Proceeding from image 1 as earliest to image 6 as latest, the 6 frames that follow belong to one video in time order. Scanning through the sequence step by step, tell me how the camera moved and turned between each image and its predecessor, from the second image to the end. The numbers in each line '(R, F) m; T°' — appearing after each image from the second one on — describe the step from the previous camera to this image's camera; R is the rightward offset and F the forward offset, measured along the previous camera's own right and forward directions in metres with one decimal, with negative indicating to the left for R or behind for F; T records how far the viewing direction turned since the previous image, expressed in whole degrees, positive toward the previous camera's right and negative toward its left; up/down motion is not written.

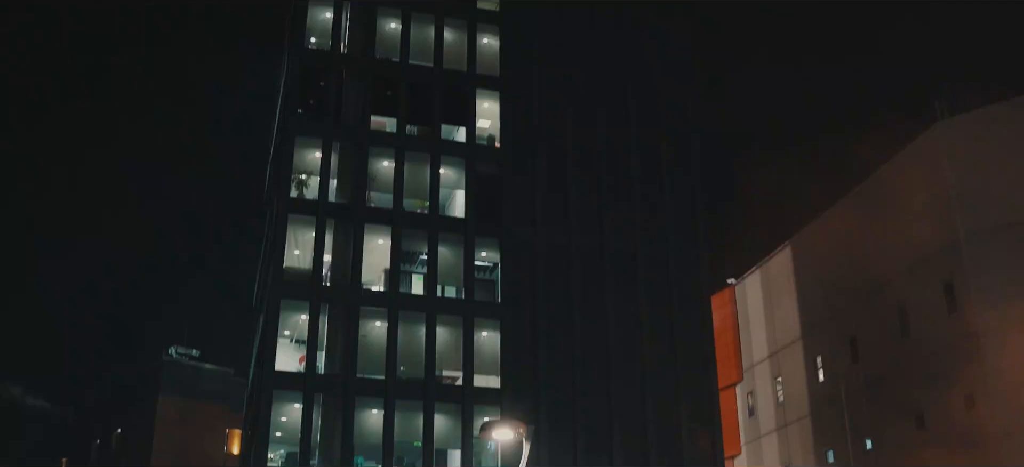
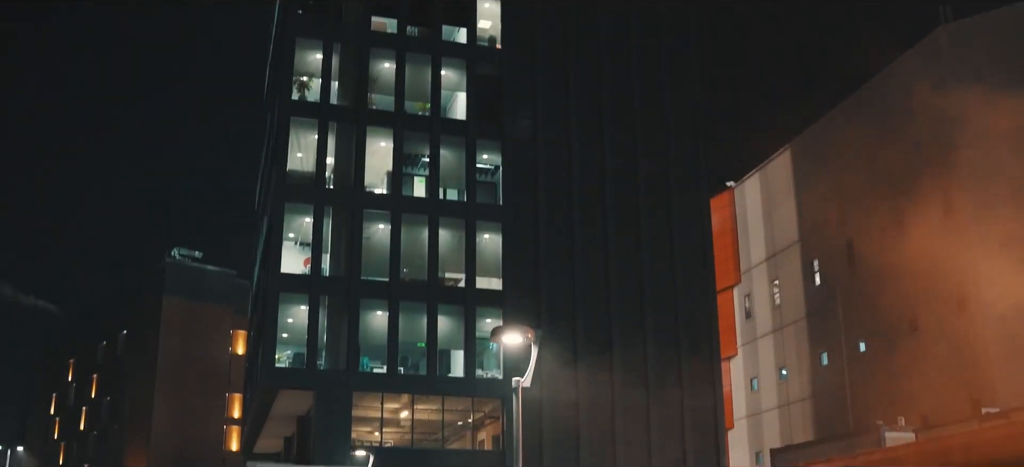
(-0.1, -0.2) m; 0°
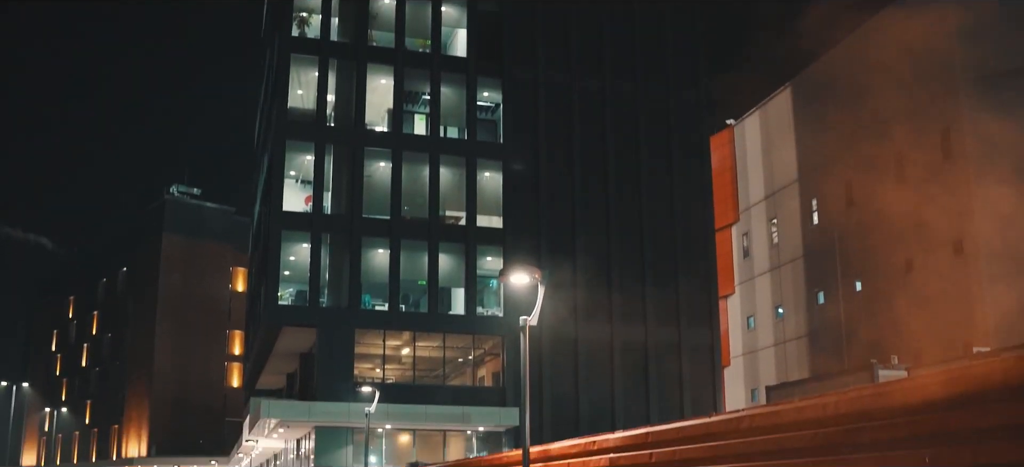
(-0.1, -0.1) m; 0°
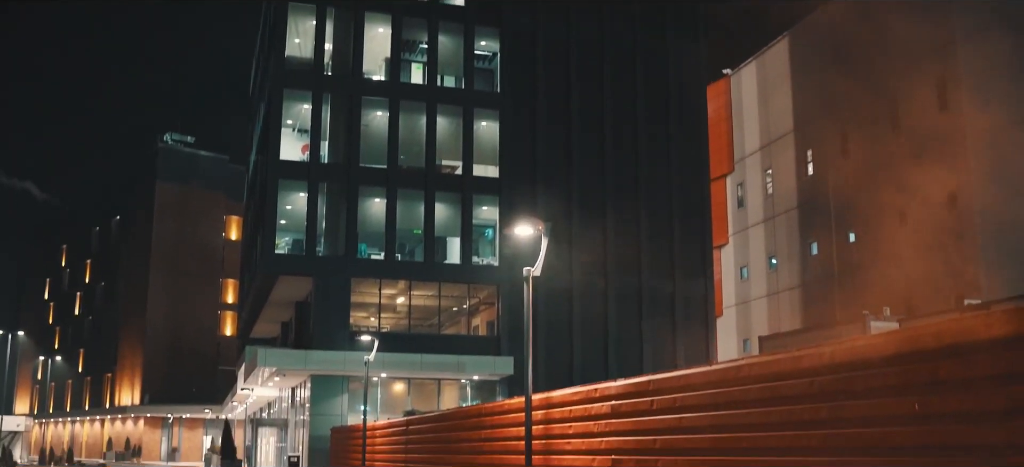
(-0.2, 0.0) m; 0°
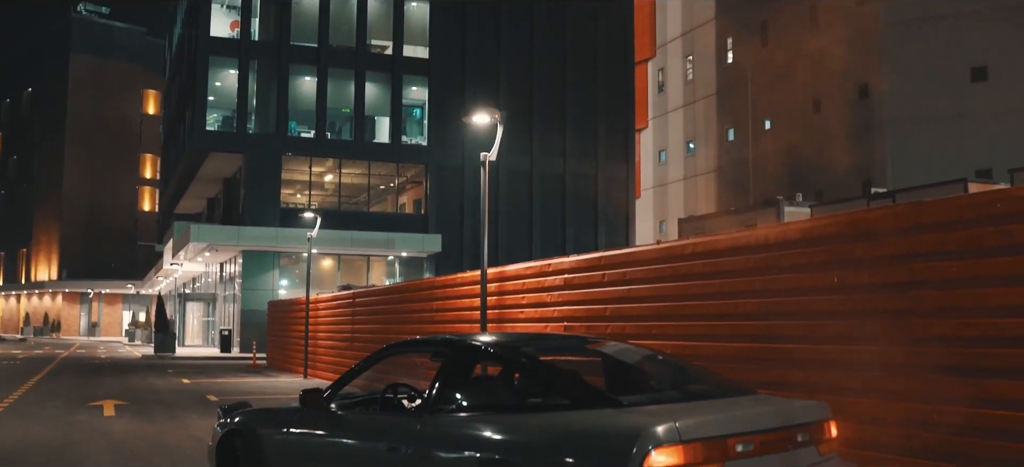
(-0.5, -1.0) m; +4°
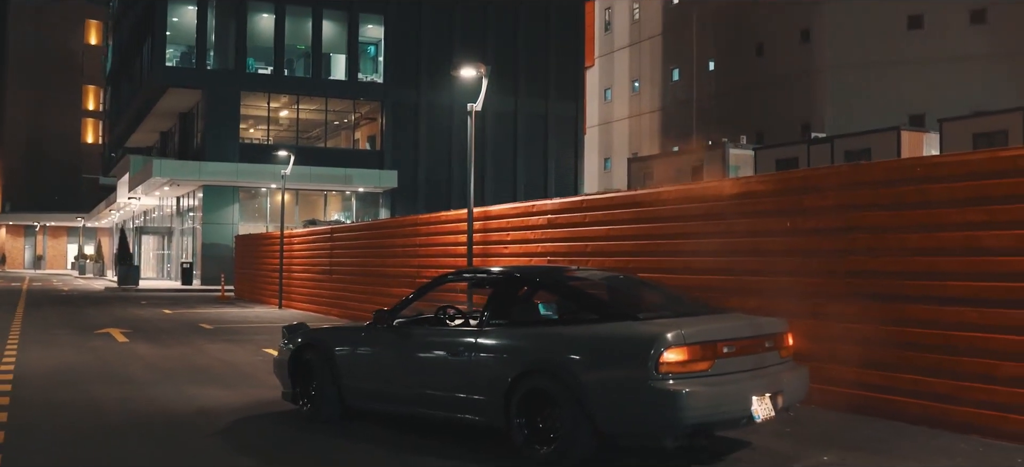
(-0.6, -1.4) m; +3°
